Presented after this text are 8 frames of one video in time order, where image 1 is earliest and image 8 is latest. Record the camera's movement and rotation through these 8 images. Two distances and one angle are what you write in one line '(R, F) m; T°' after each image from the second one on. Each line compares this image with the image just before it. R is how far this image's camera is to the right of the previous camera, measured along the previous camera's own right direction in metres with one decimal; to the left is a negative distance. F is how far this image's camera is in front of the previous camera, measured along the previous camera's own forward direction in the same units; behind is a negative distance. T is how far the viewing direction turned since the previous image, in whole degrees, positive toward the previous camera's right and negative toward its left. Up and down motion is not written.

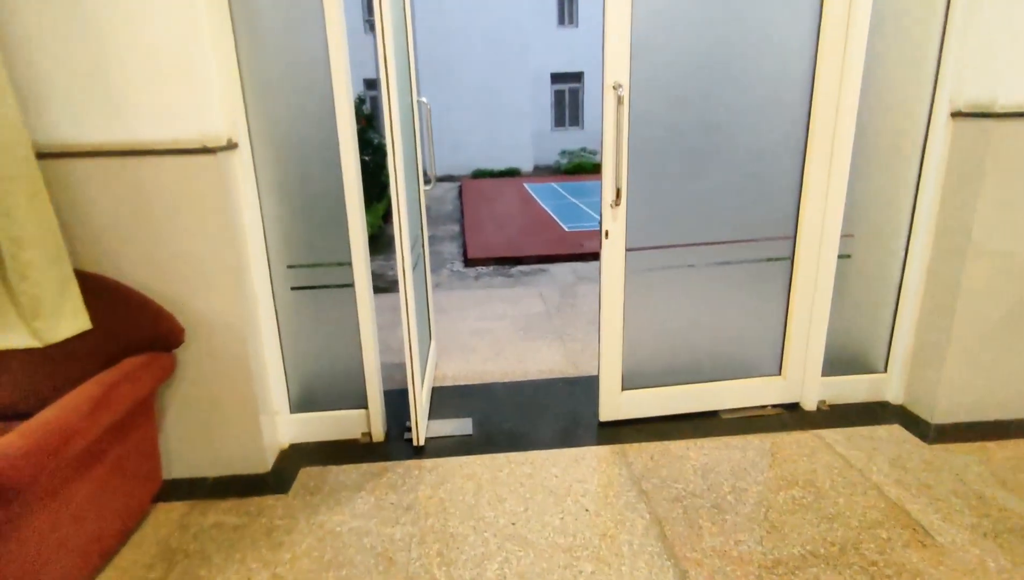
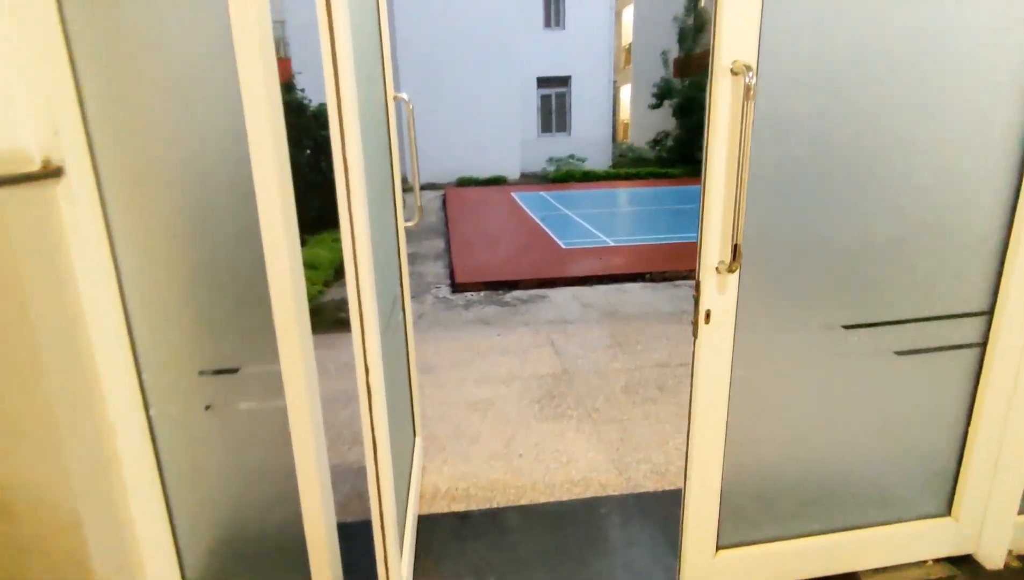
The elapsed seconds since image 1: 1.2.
(-0.1, +0.8) m; +2°
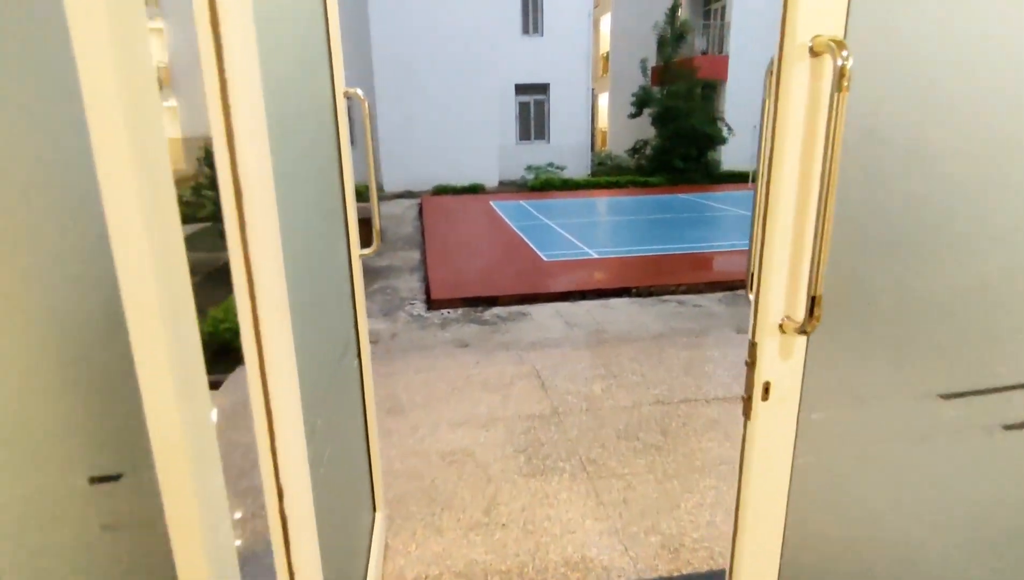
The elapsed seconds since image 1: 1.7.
(0.0, +0.3) m; +2°
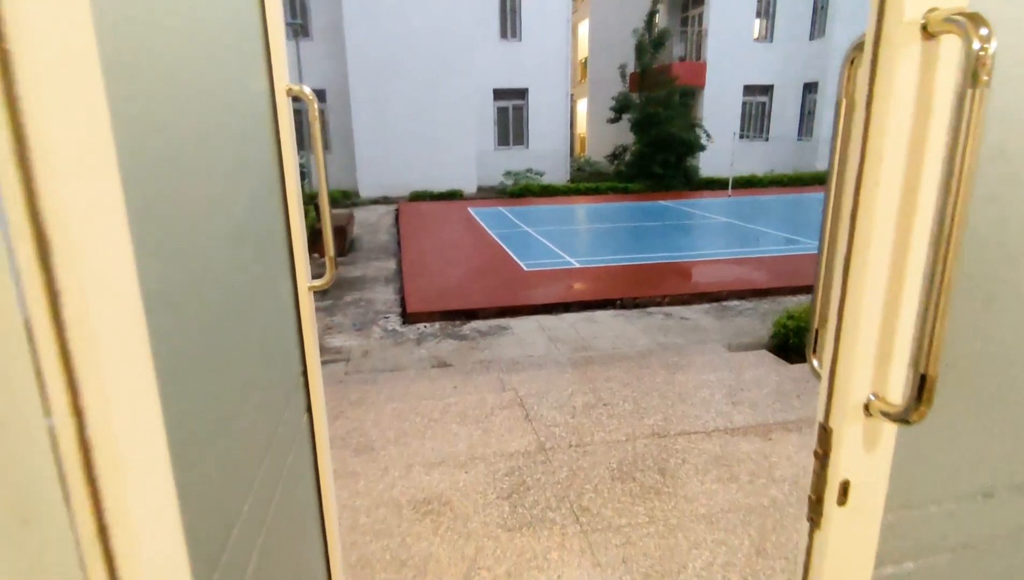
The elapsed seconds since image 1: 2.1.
(0.0, +0.2) m; +2°
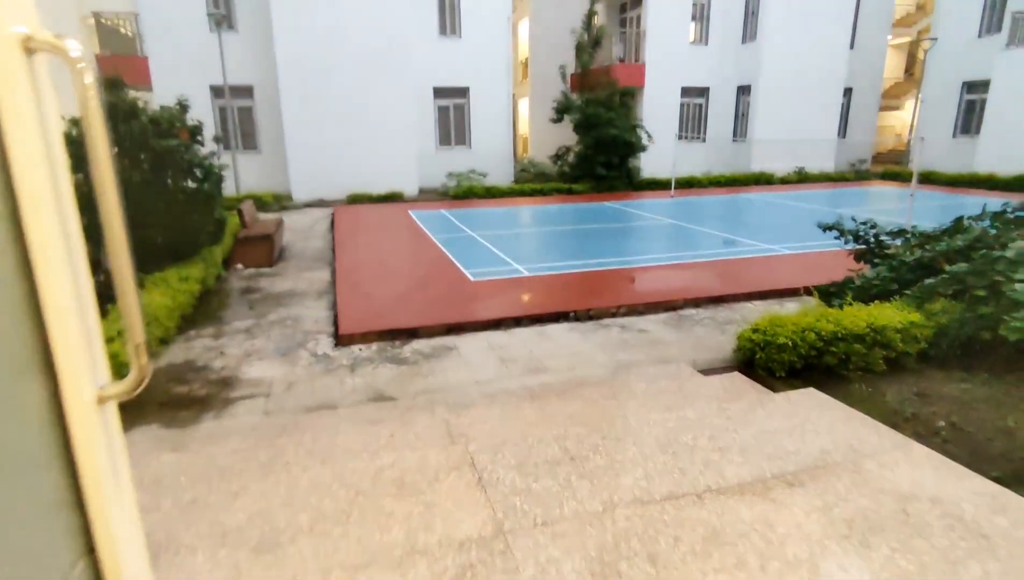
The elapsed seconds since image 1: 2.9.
(0.0, +0.4) m; +6°
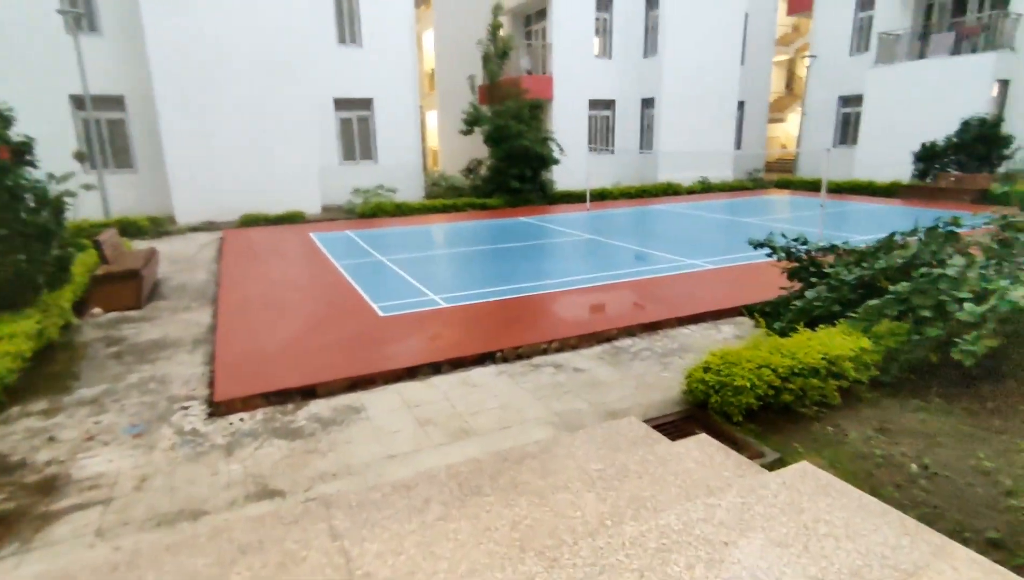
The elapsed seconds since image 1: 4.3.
(0.0, +0.6) m; +8°
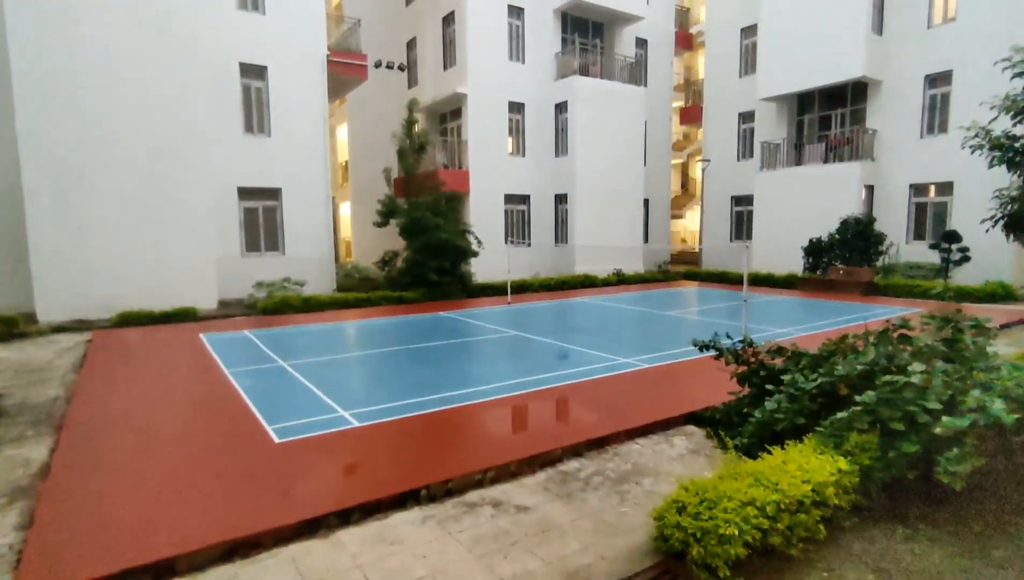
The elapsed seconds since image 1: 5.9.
(-0.1, +0.6) m; +9°
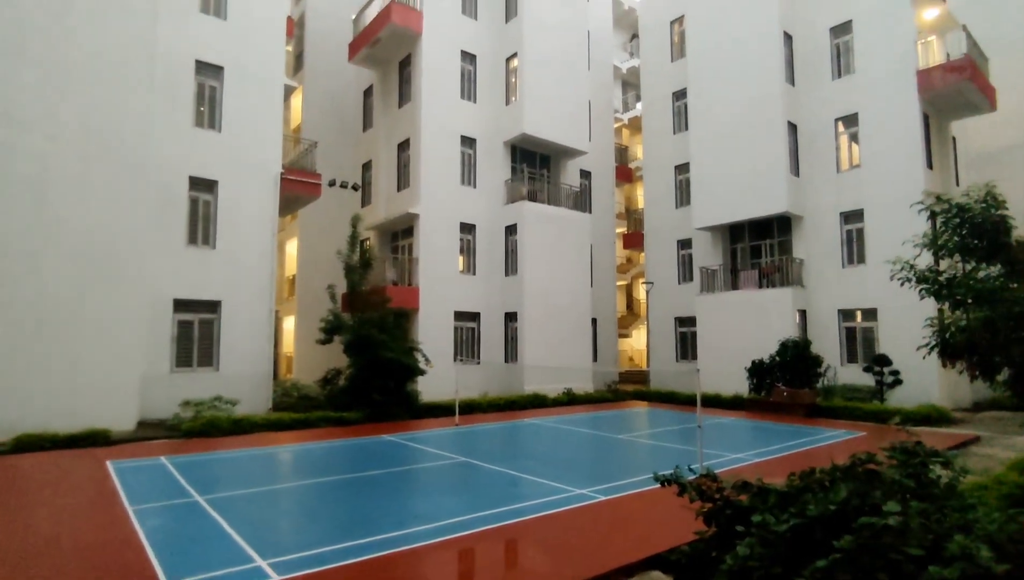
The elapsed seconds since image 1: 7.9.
(0.0, +0.2) m; +5°
